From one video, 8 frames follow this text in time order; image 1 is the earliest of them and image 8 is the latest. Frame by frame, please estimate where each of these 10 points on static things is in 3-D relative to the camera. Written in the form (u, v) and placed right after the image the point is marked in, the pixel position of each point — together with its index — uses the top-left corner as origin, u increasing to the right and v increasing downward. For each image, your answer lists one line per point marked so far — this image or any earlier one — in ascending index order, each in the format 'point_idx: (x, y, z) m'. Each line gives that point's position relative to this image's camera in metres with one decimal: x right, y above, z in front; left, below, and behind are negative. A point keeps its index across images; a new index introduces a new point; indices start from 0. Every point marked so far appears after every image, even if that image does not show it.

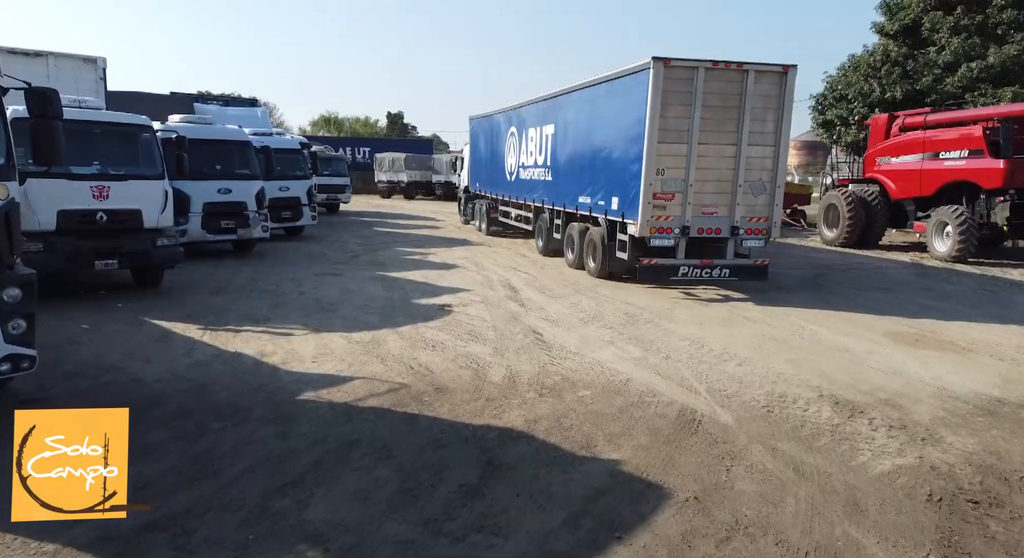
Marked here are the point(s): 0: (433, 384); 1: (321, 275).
0: (-0.8, -1.0, +6.6) m
1: (-3.4, +0.1, +12.7) m
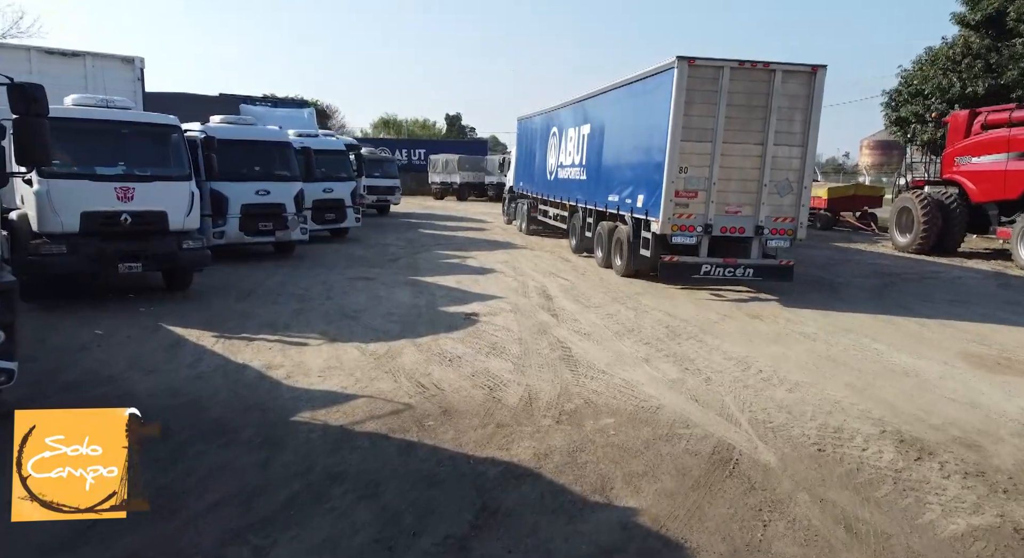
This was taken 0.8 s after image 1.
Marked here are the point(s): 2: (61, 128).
0: (-0.6, -1.1, +6.0) m
1: (-2.8, 0.0, +12.3) m
2: (-5.9, +2.0, +9.3) m
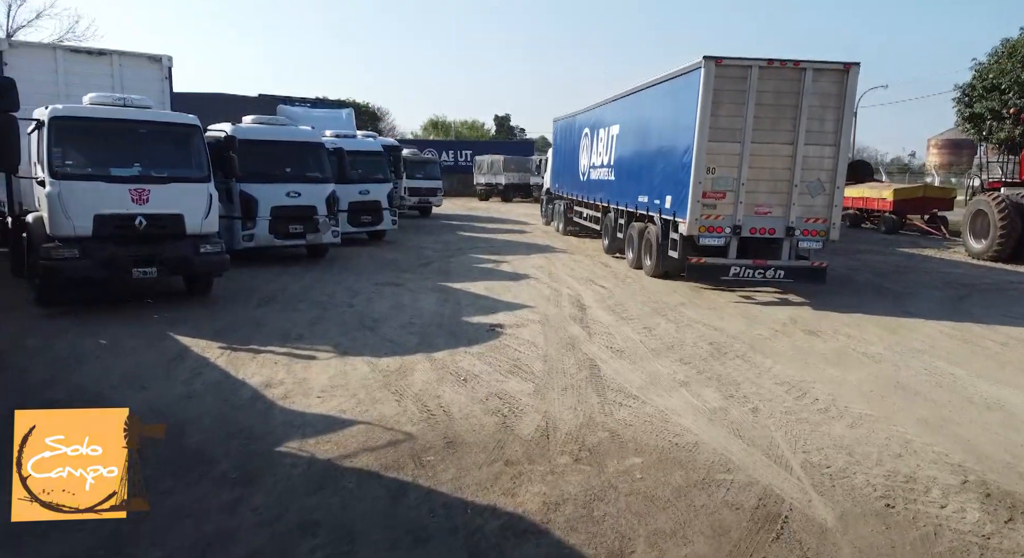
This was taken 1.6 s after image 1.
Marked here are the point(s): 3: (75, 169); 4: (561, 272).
0: (-0.5, -1.2, +5.4) m
1: (-2.2, -0.1, +11.8) m
2: (-5.5, +1.9, +9.0) m
3: (-5.4, +1.4, +8.8) m
4: (+0.9, +0.1, +13.7) m
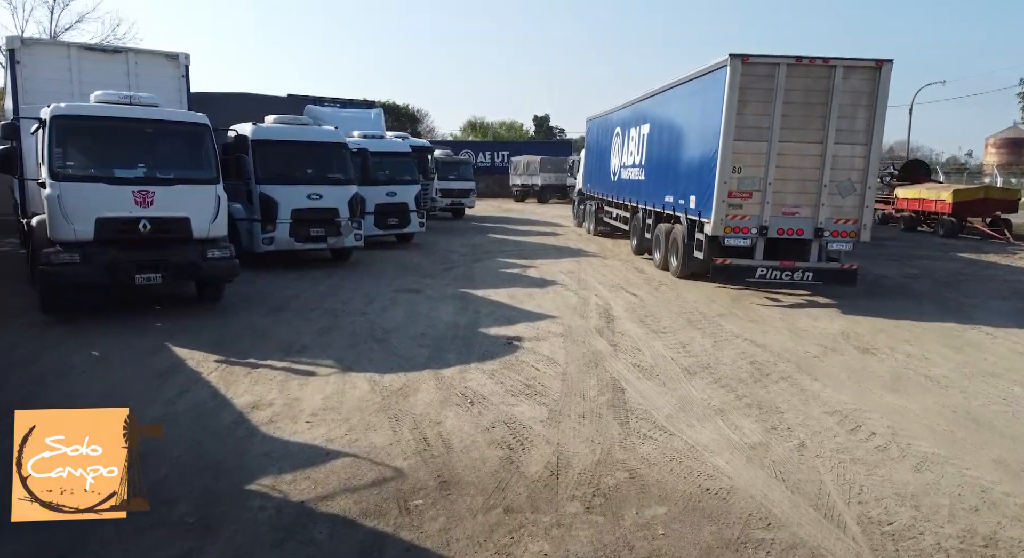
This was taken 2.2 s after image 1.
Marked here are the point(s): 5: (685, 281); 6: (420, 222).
0: (-0.5, -1.3, +4.7) m
1: (-1.8, -0.2, +11.2) m
2: (-5.3, +1.9, +8.6) m
3: (-5.2, +1.3, +8.4) m
4: (+1.4, 0.0, +12.9) m
5: (+3.1, 0.0, +12.9) m
6: (-2.3, +1.4, +17.3) m
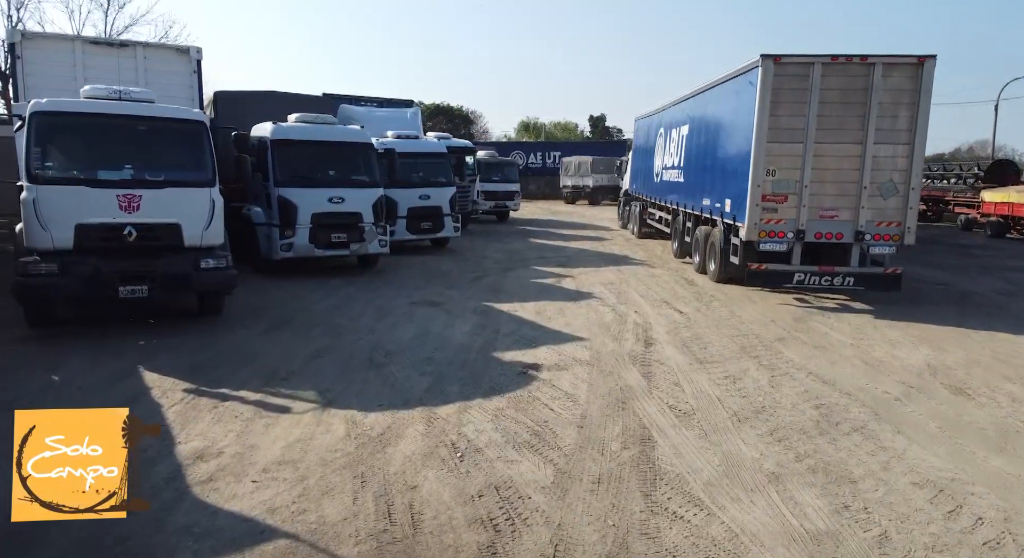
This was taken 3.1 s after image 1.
0: (-0.6, -1.5, +3.6) m
1: (-1.4, -0.4, +10.2) m
2: (-5.0, +1.7, +7.9) m
3: (-4.9, +1.2, +7.7) m
4: (+2.0, -0.2, +11.7) m
5: (+3.7, -0.3, +11.5) m
6: (-1.3, +1.2, +16.3) m
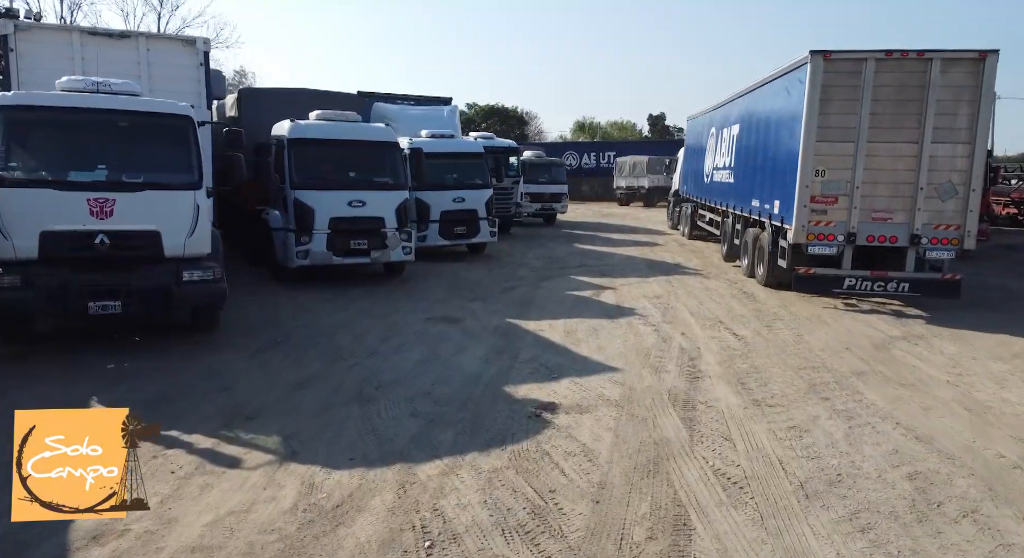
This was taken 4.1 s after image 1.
0: (-0.8, -1.6, +2.5) m
1: (-1.0, -0.5, +9.1) m
2: (-4.8, +1.6, +7.1) m
3: (-4.7, +1.0, +6.9) m
4: (+2.5, -0.4, +10.3) m
5: (+4.2, -0.5, +10.0) m
6: (-0.4, +1.0, +15.2) m
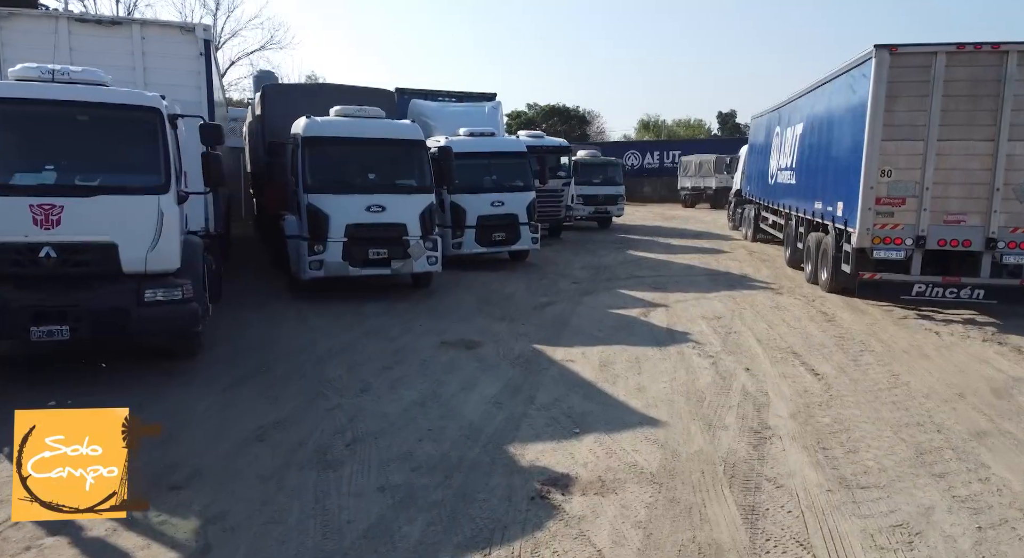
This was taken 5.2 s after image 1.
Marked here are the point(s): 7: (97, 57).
0: (-1.1, -1.8, +1.2) m
1: (-0.7, -0.7, +7.8) m
2: (-4.6, +1.4, +6.1) m
3: (-4.6, +0.9, +5.9) m
4: (+2.9, -0.7, +8.6) m
5: (+4.5, -0.8, +8.2) m
6: (+0.4, +0.8, +13.8) m
7: (-5.1, +2.7, +8.7) m
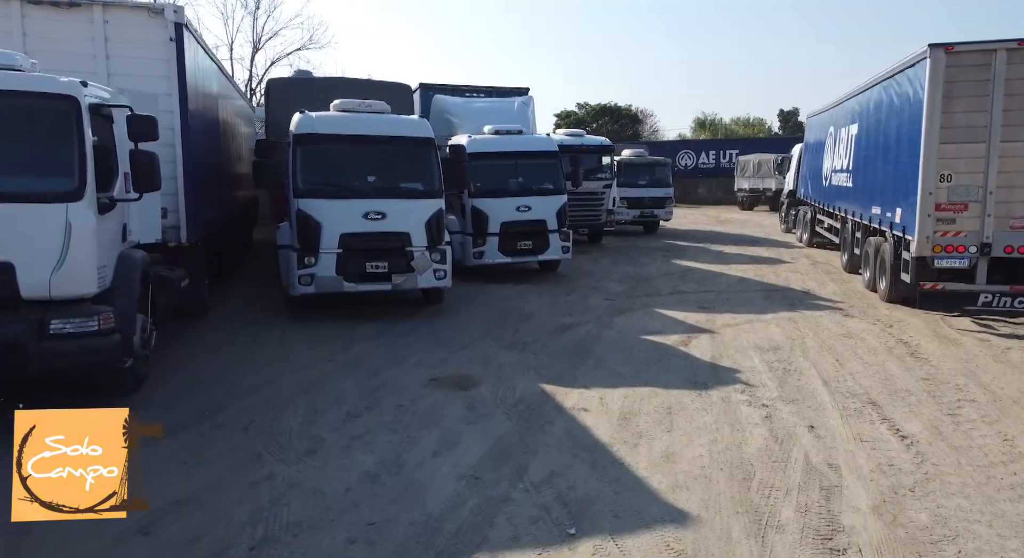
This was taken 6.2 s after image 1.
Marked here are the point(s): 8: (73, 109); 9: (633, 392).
0: (-1.5, -2.0, -0.2) m
1: (-0.7, -1.0, +6.4) m
2: (-4.7, +1.3, +5.1) m
3: (-4.7, +0.7, +4.8) m
4: (+2.9, -0.9, +7.0) m
5: (+4.6, -1.1, +6.5) m
6: (+0.9, +0.6, +12.3) m
7: (-5.0, +2.5, +7.6) m
8: (-3.3, +1.3, +5.5) m
9: (+1.1, -1.0, +6.4) m
